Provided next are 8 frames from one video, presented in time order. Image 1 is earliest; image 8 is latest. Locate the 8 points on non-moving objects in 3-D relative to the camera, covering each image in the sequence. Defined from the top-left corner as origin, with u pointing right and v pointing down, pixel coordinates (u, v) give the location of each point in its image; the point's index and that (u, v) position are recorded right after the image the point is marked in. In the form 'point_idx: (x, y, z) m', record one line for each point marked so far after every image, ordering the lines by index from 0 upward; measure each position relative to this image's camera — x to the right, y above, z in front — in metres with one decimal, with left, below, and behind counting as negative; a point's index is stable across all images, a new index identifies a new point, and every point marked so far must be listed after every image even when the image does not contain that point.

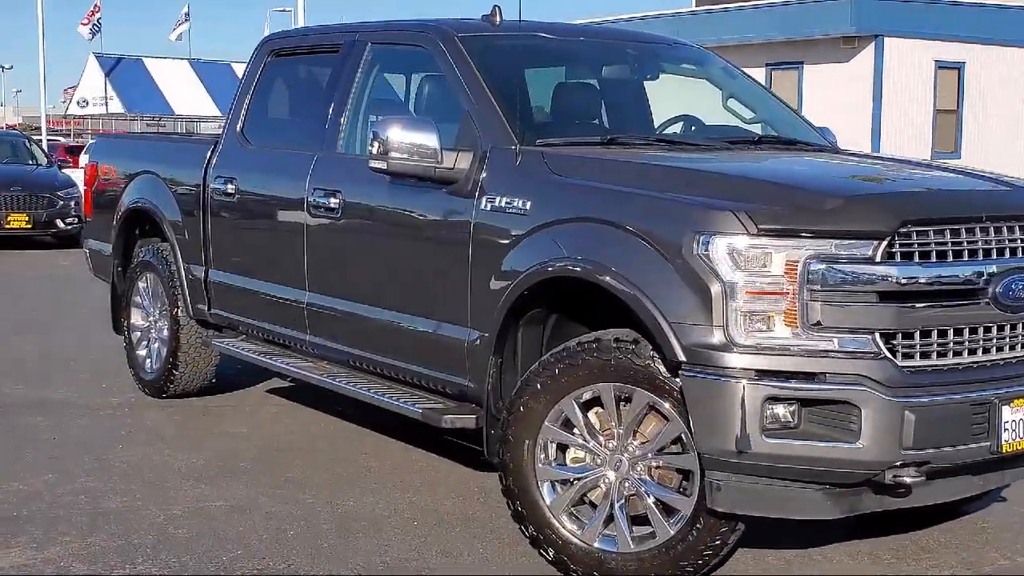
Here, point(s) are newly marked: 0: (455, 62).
0: (-0.2, +0.8, +5.0) m
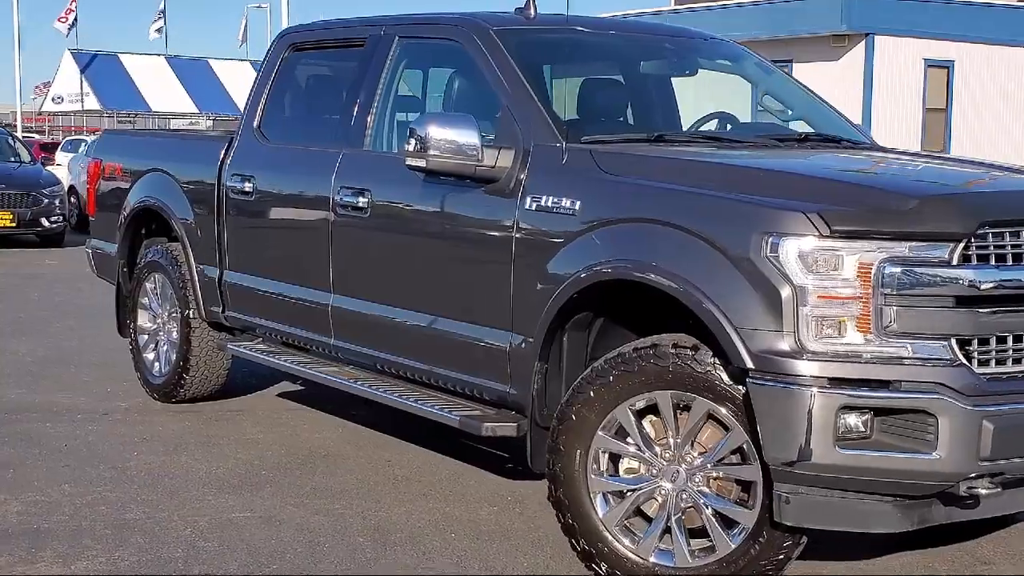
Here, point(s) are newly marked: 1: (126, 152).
0: (-0.1, +0.8, +4.8) m
1: (-2.0, +0.7, +7.1) m
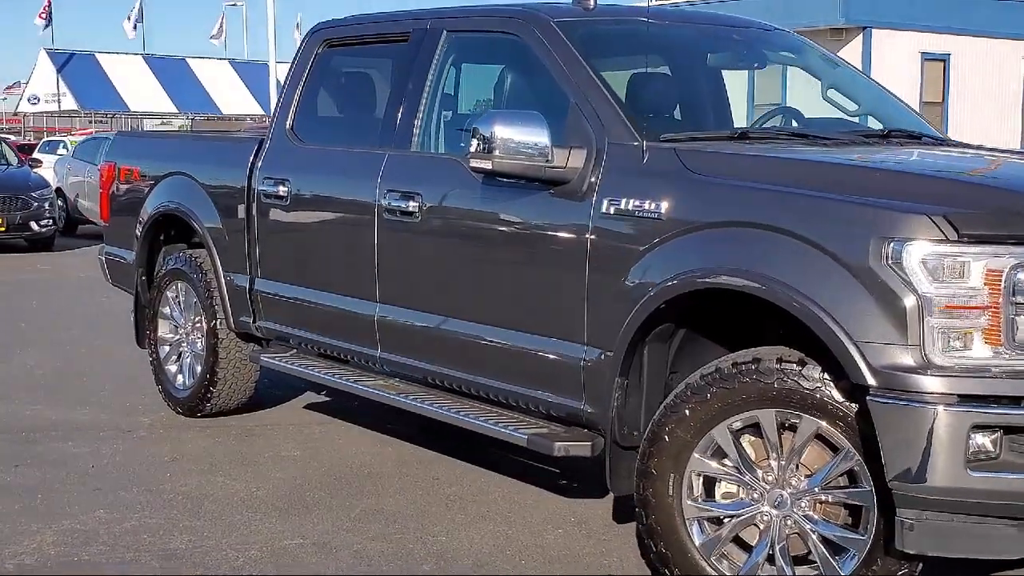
0: (+0.1, +0.8, +4.5) m
1: (-1.9, +0.7, +6.8) m
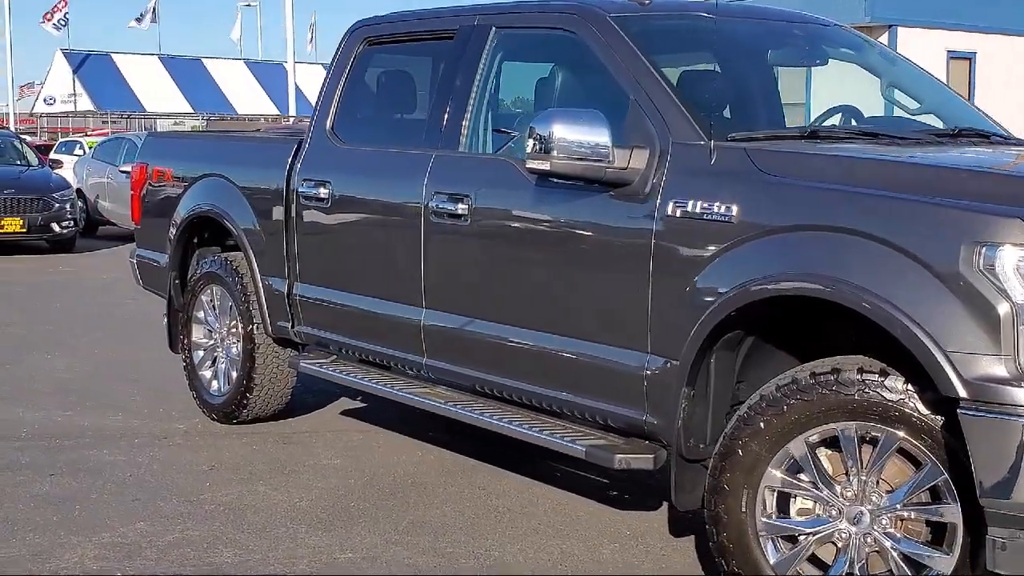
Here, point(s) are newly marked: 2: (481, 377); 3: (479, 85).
0: (+0.3, +0.8, +4.4) m
1: (-1.7, +0.7, +6.6) m
2: (-0.1, -0.3, +4.7) m
3: (-0.1, +0.7, +4.9) m
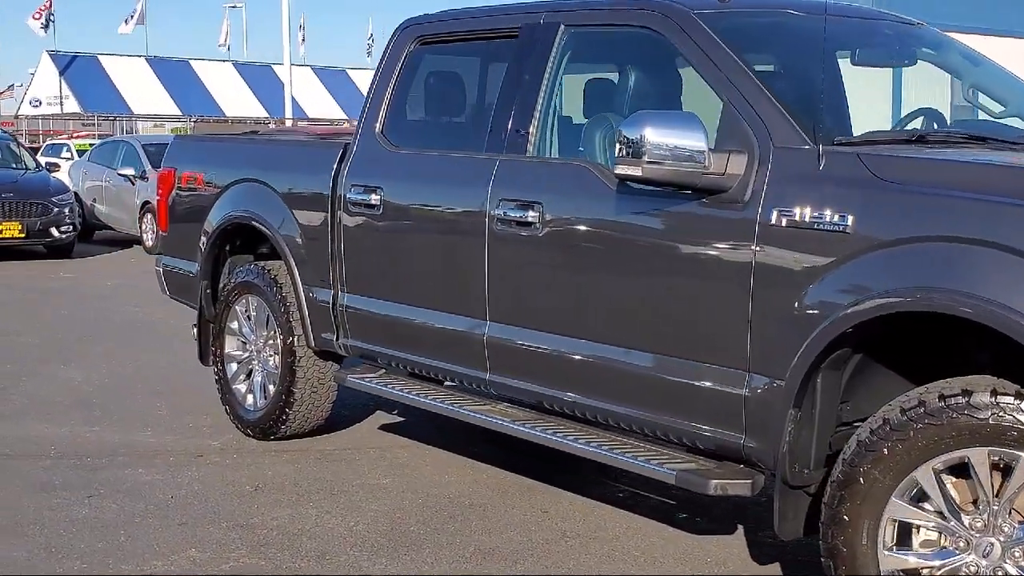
0: (+0.6, +0.7, +4.1) m
1: (-1.4, +0.6, +6.4) m
2: (+0.1, -0.4, +4.5) m
3: (+0.1, +0.7, +4.7) m
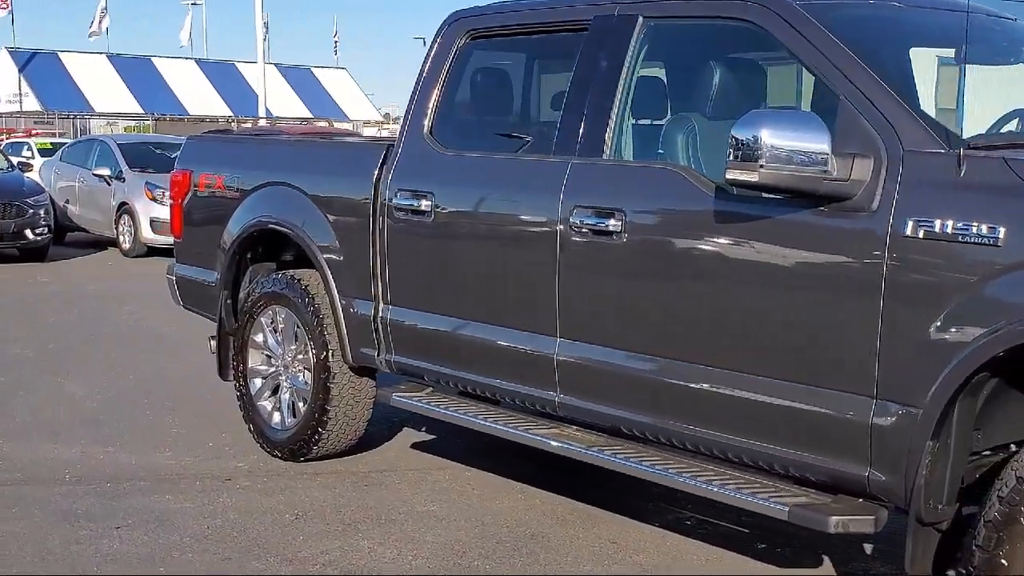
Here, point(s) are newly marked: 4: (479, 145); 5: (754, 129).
0: (+0.8, +0.7, +3.8) m
1: (-1.3, +0.6, +6.0) m
2: (+0.4, -0.4, +4.1) m
3: (+0.4, +0.7, +4.3) m
4: (-0.1, +0.5, +4.8) m
5: (+0.6, +0.4, +3.4) m
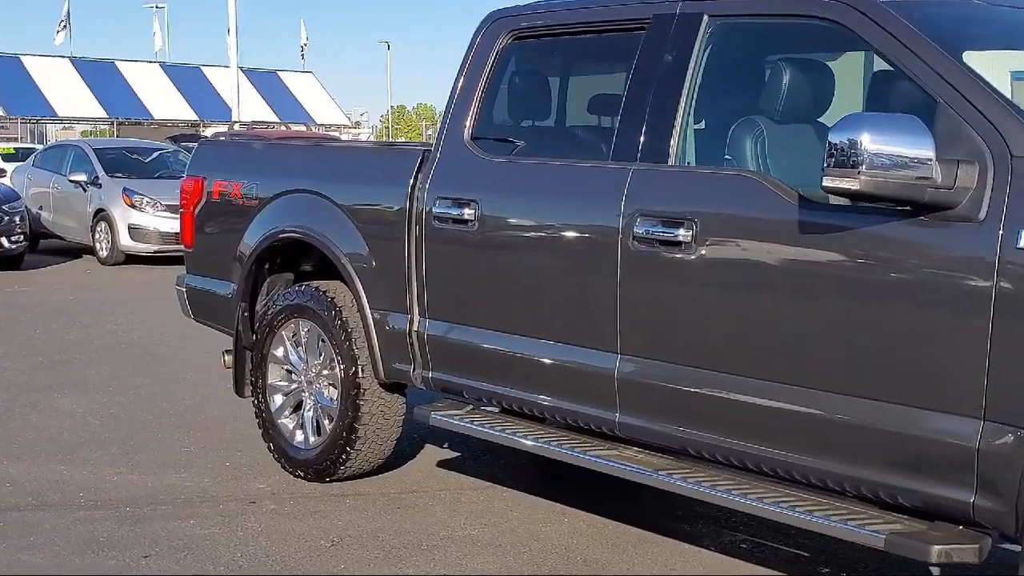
0: (+1.0, +0.7, +3.6) m
1: (-1.1, +0.5, +5.7) m
2: (+0.5, -0.4, +3.9) m
3: (+0.5, +0.6, +4.1) m
4: (0.0, +0.5, +4.6) m
5: (+0.8, +0.4, +3.2) m
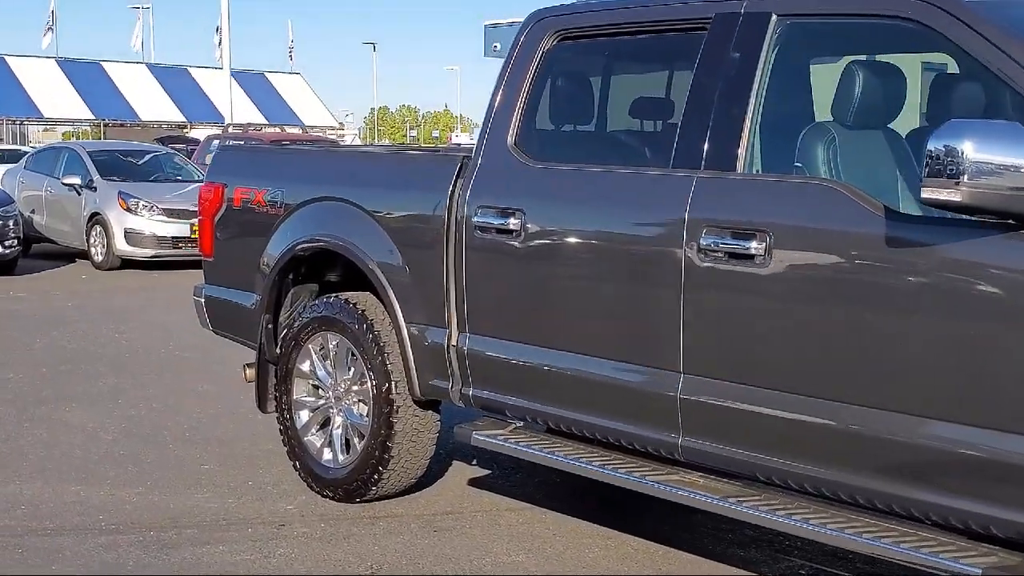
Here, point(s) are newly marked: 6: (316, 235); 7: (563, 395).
0: (+1.2, +0.6, +3.4) m
1: (-1.0, +0.5, +5.5) m
2: (+0.7, -0.5, +3.7) m
3: (+0.7, +0.6, +3.9) m
4: (+0.2, +0.4, +4.4) m
5: (+1.0, +0.3, +3.0) m
6: (-0.8, +0.2, +5.1) m
7: (+0.2, -0.3, +4.3) m
